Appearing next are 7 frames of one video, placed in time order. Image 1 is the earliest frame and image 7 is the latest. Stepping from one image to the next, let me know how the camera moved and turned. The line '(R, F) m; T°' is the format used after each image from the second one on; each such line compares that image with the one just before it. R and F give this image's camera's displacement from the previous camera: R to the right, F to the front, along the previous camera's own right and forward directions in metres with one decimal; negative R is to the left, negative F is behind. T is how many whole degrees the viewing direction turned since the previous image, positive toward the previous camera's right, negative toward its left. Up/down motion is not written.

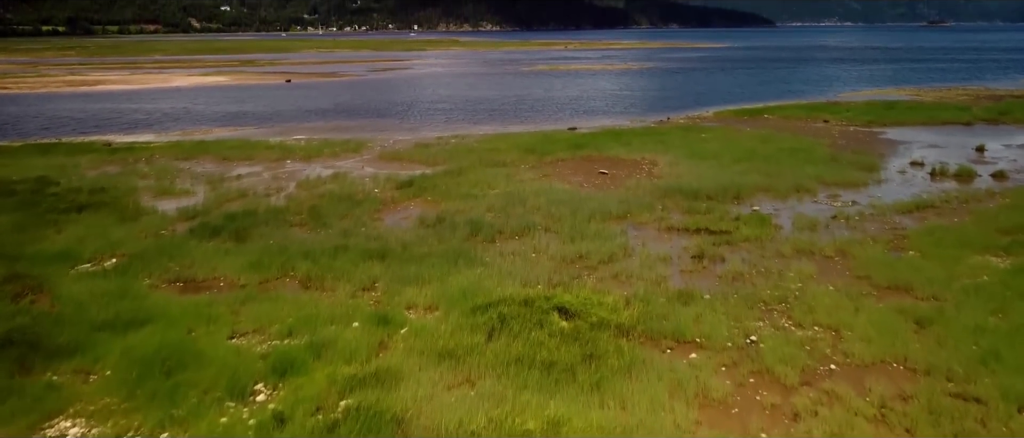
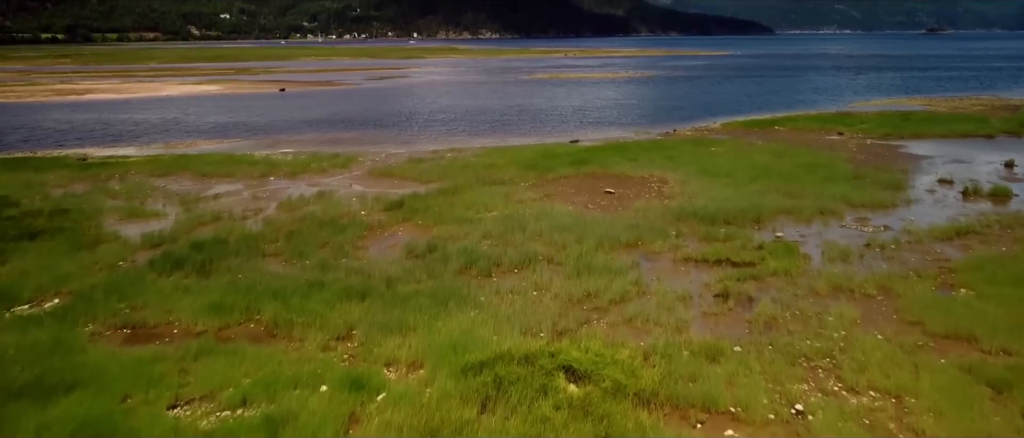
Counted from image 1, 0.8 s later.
(0.0, +1.4) m; 0°
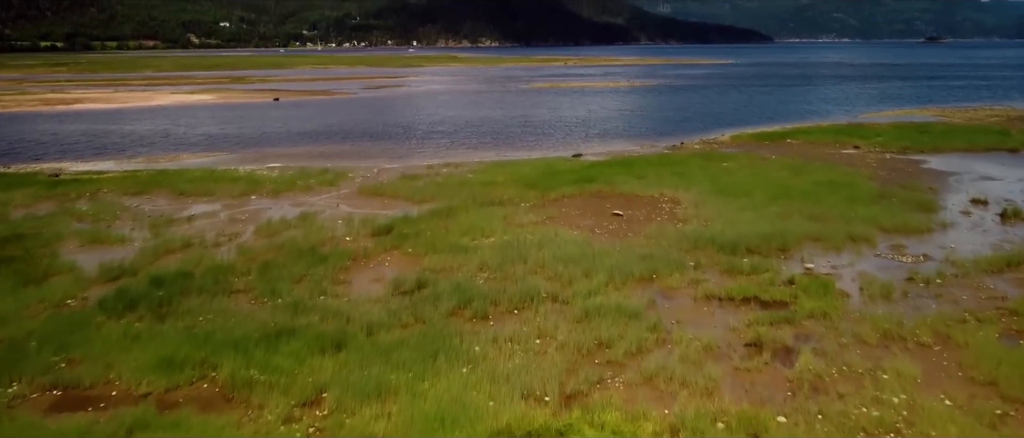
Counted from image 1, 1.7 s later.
(0.0, +1.4) m; 0°
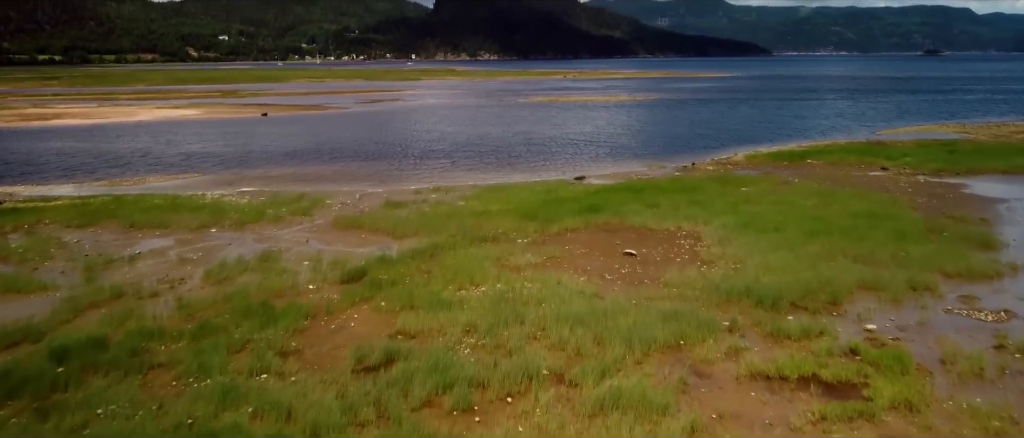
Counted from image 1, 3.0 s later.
(+0.1, +2.3) m; 0°
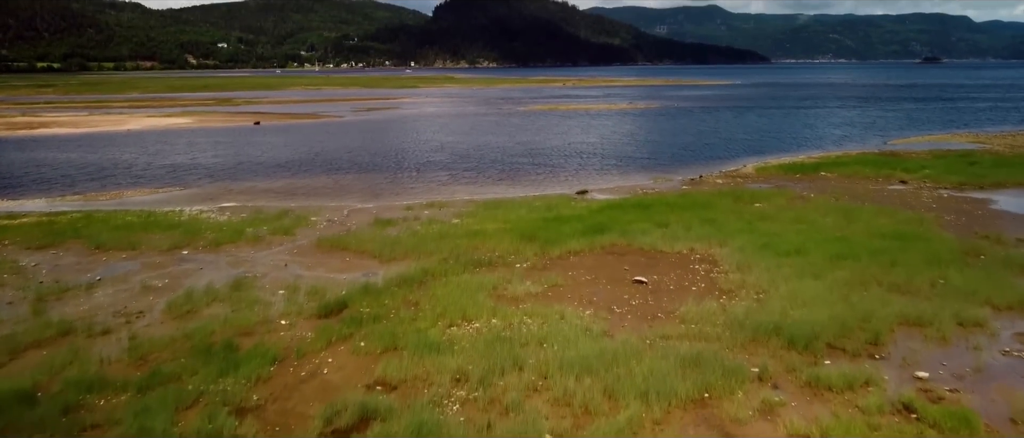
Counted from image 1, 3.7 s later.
(0.0, +1.3) m; 0°
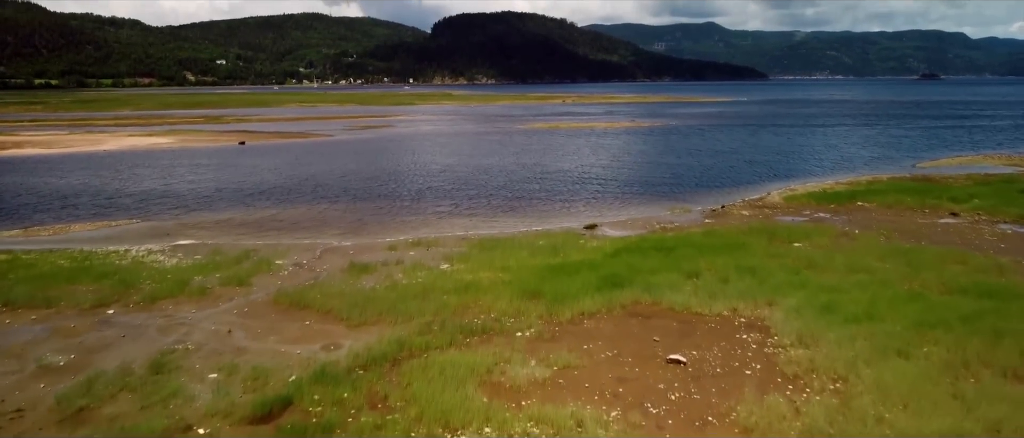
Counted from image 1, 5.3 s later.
(0.0, +2.7) m; 0°
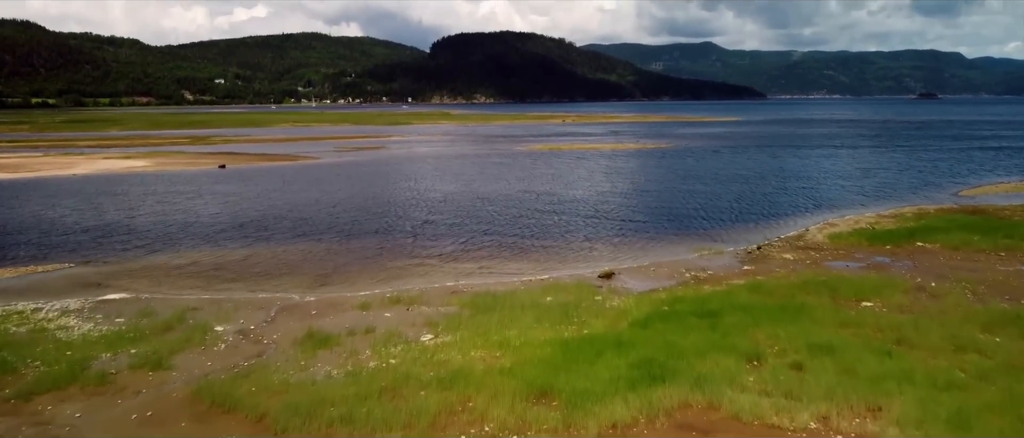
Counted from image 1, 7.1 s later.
(0.0, +3.2) m; 0°
